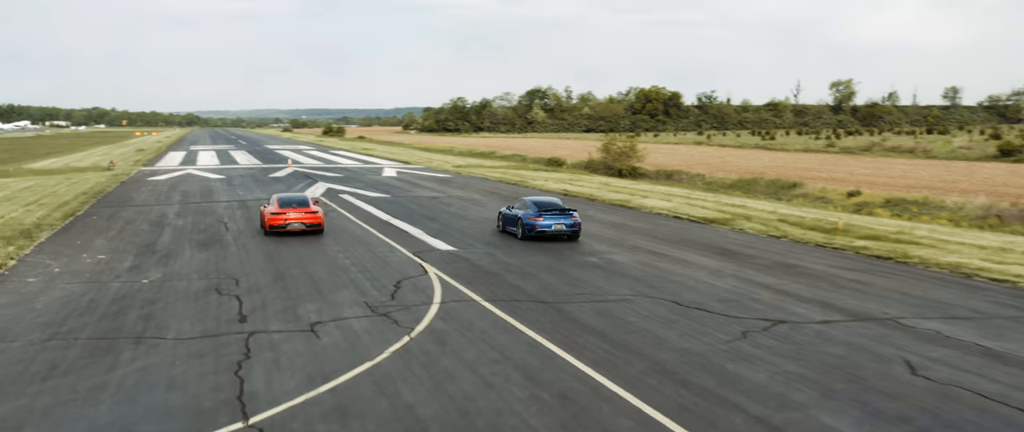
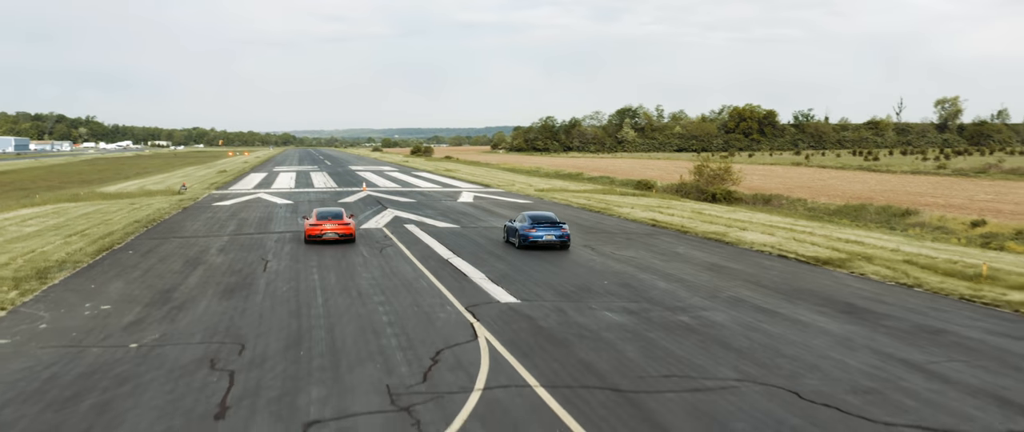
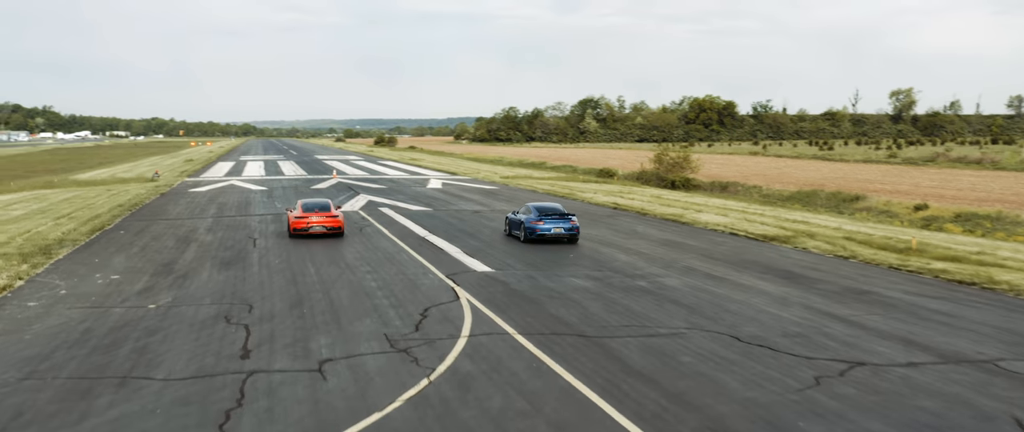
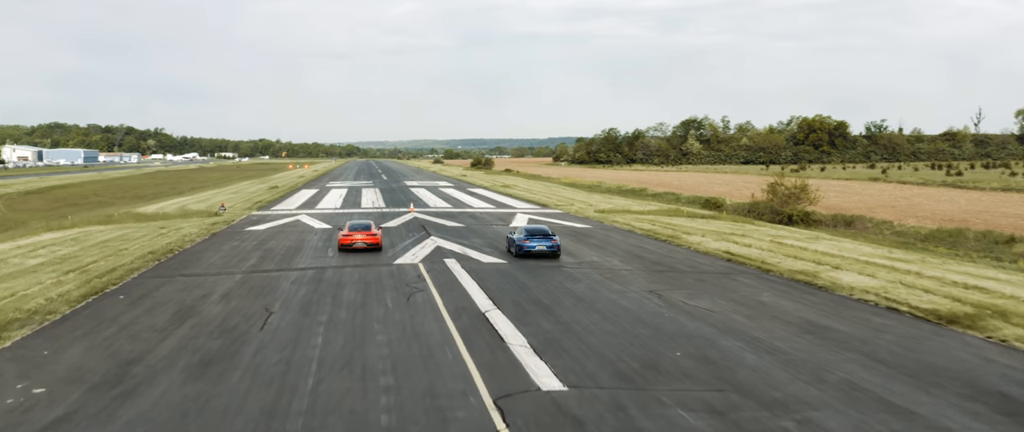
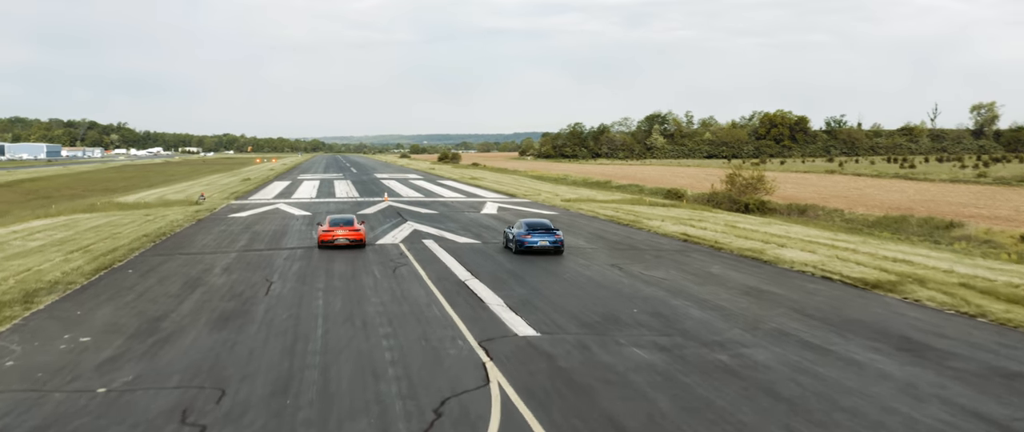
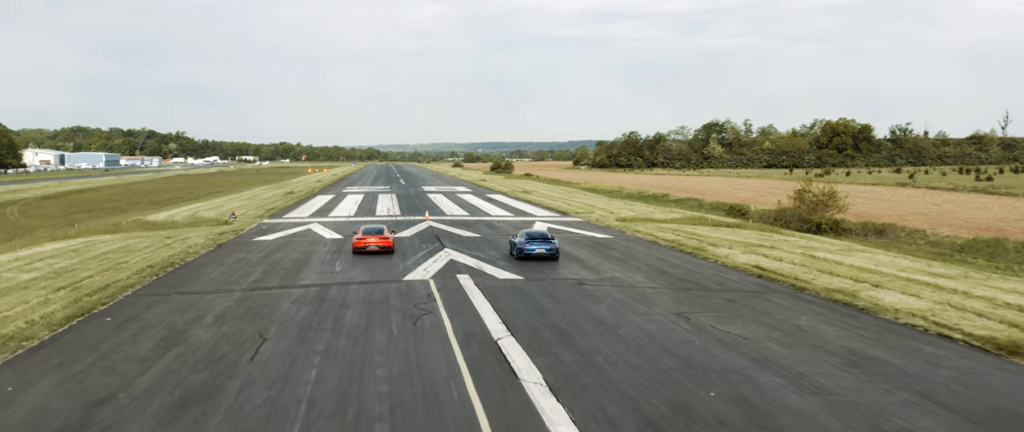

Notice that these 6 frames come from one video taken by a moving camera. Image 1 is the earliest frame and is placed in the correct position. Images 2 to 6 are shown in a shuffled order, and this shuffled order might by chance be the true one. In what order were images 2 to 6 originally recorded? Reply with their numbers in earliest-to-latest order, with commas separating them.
3, 2, 5, 4, 6
